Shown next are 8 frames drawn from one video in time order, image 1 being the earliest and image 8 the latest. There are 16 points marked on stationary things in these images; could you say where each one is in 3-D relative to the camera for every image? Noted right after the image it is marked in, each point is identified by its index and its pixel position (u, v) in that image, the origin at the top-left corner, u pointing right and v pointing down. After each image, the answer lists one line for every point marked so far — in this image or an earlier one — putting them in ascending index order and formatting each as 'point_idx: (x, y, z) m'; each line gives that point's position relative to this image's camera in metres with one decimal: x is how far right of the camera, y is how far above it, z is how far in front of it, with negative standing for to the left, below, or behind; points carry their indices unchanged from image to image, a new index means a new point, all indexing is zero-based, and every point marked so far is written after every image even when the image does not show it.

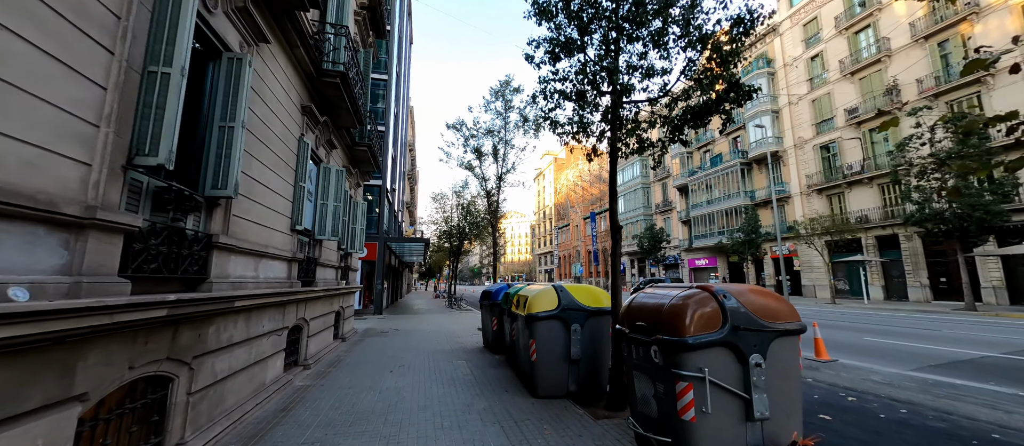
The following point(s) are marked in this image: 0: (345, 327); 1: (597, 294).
0: (-5.3, -3.3, +11.5) m
1: (+1.4, -1.2, +6.1) m
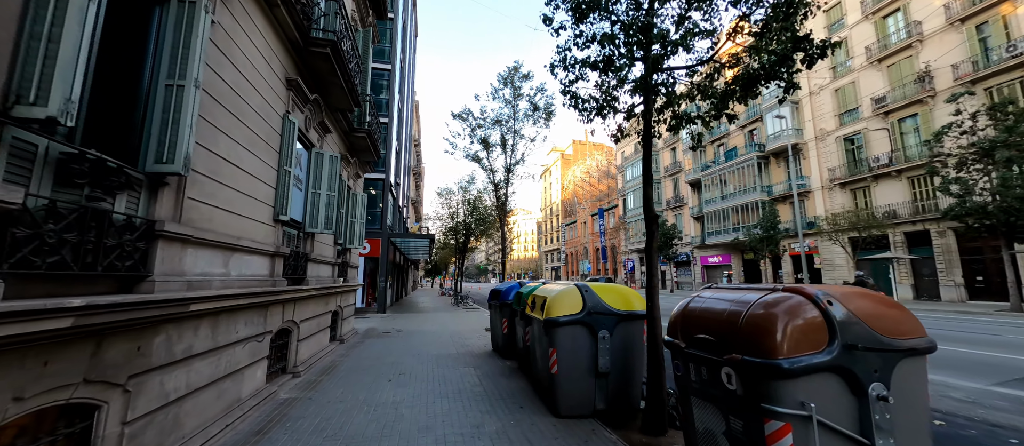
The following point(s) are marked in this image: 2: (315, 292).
0: (-4.9, -3.1, +10.7) m
1: (+1.6, -1.0, +5.2) m
2: (-4.0, -1.4, +7.3) m
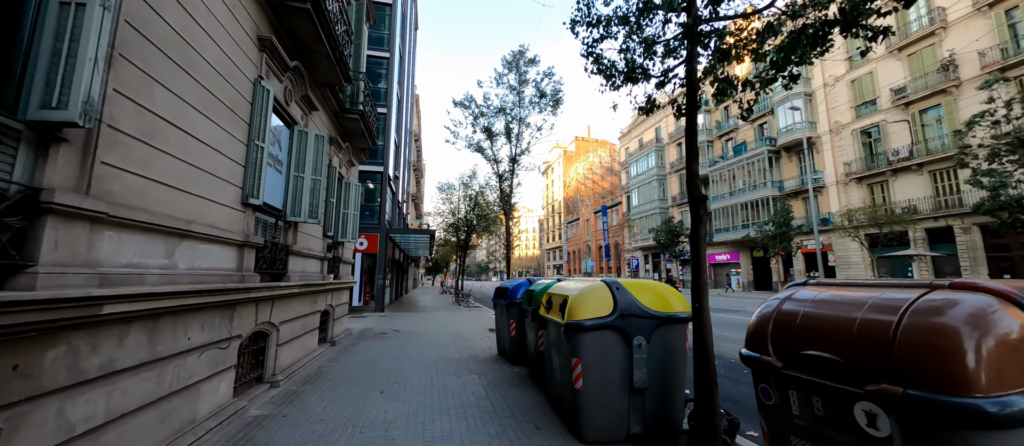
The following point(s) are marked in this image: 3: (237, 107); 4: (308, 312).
0: (-4.8, -2.9, +9.8) m
1: (+1.8, -0.8, +4.3) m
2: (-3.8, -1.2, +6.5) m
3: (-3.4, +1.5, +4.6) m
4: (-4.2, -1.8, +7.4) m
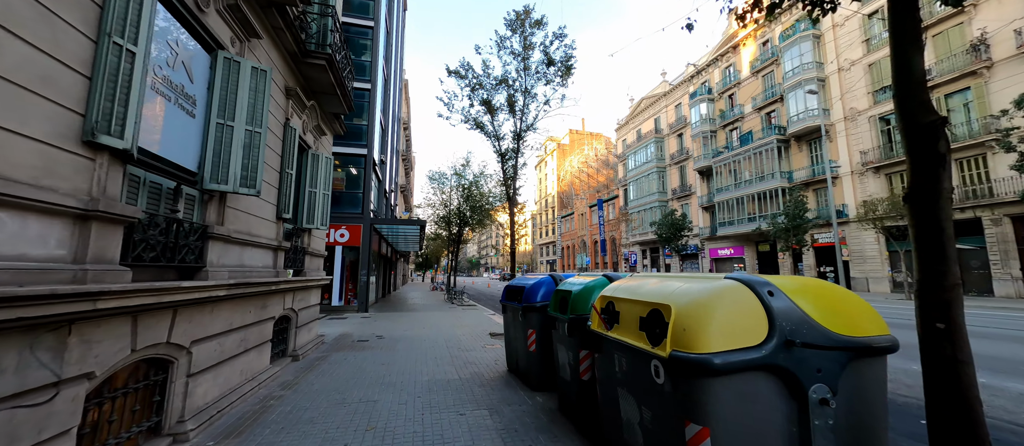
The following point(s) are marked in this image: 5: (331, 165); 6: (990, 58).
0: (-4.5, -2.5, +7.8) m
1: (+2.2, -0.5, +2.4) m
2: (-3.5, -0.9, +4.4) m
3: (-3.1, +1.8, +2.5) m
4: (-3.9, -1.5, +5.4) m
5: (-4.2, +1.3, +8.4) m
6: (+25.0, +8.6, +19.0) m
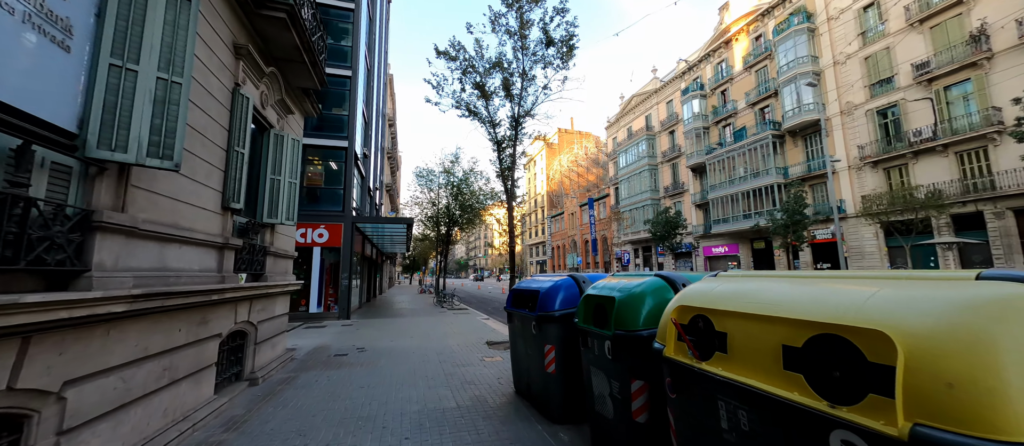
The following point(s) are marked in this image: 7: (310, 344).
0: (-4.4, -2.4, +6.5) m
1: (+2.4, -0.3, +1.3) m
2: (-3.3, -0.7, +3.1) m
3: (-2.8, +1.9, +1.2) m
4: (-3.7, -1.3, +4.1) m
5: (-4.1, +1.4, +7.1) m
6: (+24.6, +9.0, +18.7) m
7: (-5.3, -3.1, +9.5) m
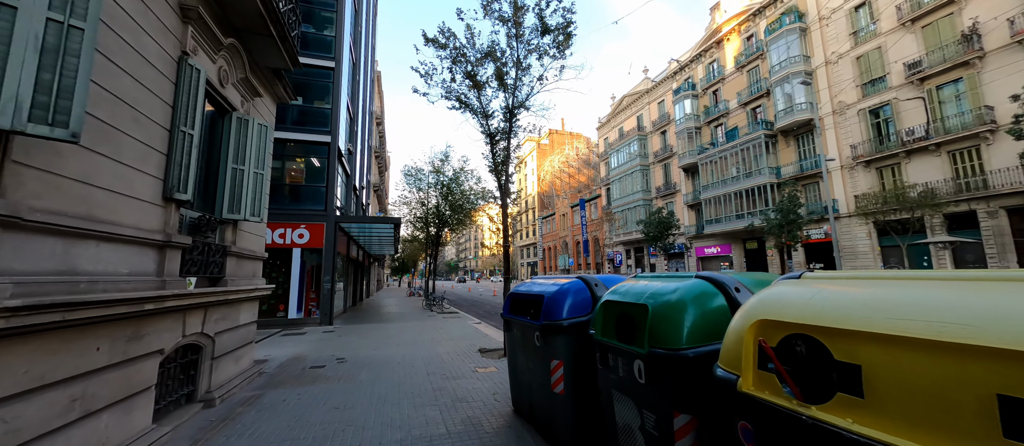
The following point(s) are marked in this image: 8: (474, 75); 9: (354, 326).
0: (-4.5, -2.3, +5.7) m
1: (+2.5, -0.2, +0.7) m
2: (-3.2, -0.7, +2.4) m
3: (-2.8, +2.0, +0.5) m
4: (-3.7, -1.3, +3.3) m
5: (-4.2, +1.5, +6.3) m
6: (+24.2, +9.0, +18.7) m
7: (-5.4, -3.1, +8.6) m
8: (-1.1, +4.4, +10.9) m
9: (-6.0, -3.9, +13.9) m
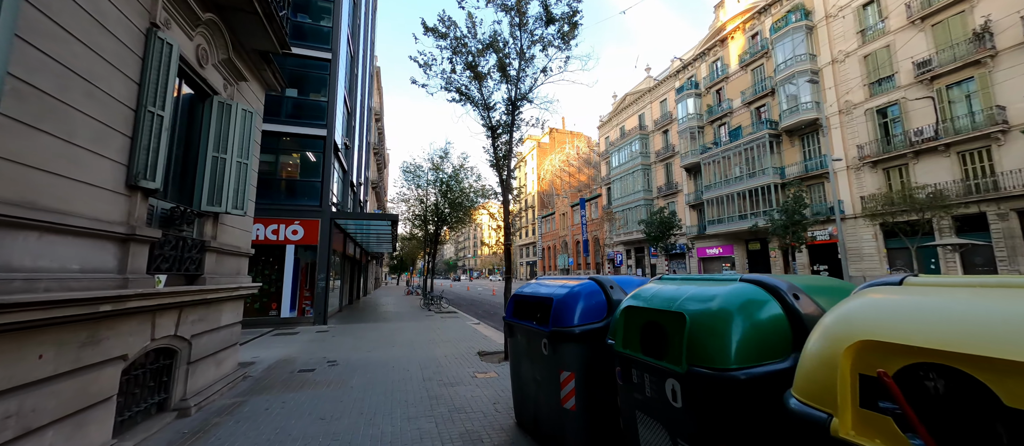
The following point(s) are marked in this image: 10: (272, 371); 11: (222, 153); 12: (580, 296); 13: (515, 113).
0: (-4.5, -2.2, +5.2) m
1: (+2.6, -0.2, +0.2) m
2: (-3.2, -0.6, +1.9) m
3: (-2.7, +2.1, 0.0) m
4: (-3.7, -1.2, +2.8) m
5: (-4.1, +1.6, +5.8) m
6: (+24.3, +8.9, +18.3) m
7: (-5.4, -3.0, +8.2) m
8: (-1.0, +4.5, +10.4) m
9: (-6.0, -3.8, +13.5) m
10: (-4.6, -2.8, +7.0) m
11: (-4.2, +1.0, +5.2) m
12: (+0.7, -0.7, +3.4) m
13: (+0.1, +2.9, +9.7) m
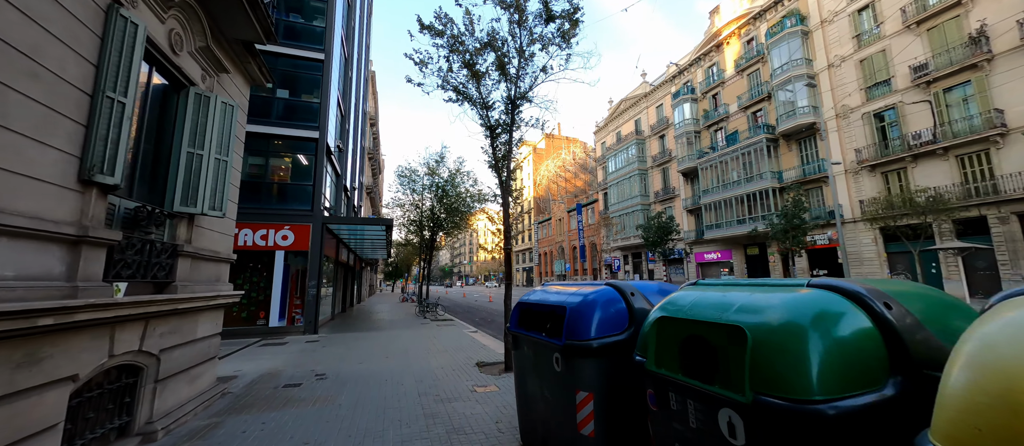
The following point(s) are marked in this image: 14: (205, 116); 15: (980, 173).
0: (-4.4, -2.2, +4.7) m
1: (+2.7, -0.1, -0.1) m
2: (-3.1, -0.5, +1.5) m
3: (-2.6, +2.1, -0.4) m
4: (-3.6, -1.2, +2.4) m
5: (-4.1, +1.6, +5.4) m
6: (+24.1, +8.7, +18.4) m
7: (-5.4, -3.1, +7.7) m
8: (-1.1, +4.4, +10.1) m
9: (-6.1, -4.0, +13.0) m
10: (-4.6, -2.9, +6.5) m
11: (-4.1, +1.0, +4.8) m
12: (+0.7, -0.7, +2.9) m
13: (+0.1, +2.8, +9.3) m
14: (-4.1, +1.4, +4.9) m
15: (+24.2, +2.6, +18.8) m
